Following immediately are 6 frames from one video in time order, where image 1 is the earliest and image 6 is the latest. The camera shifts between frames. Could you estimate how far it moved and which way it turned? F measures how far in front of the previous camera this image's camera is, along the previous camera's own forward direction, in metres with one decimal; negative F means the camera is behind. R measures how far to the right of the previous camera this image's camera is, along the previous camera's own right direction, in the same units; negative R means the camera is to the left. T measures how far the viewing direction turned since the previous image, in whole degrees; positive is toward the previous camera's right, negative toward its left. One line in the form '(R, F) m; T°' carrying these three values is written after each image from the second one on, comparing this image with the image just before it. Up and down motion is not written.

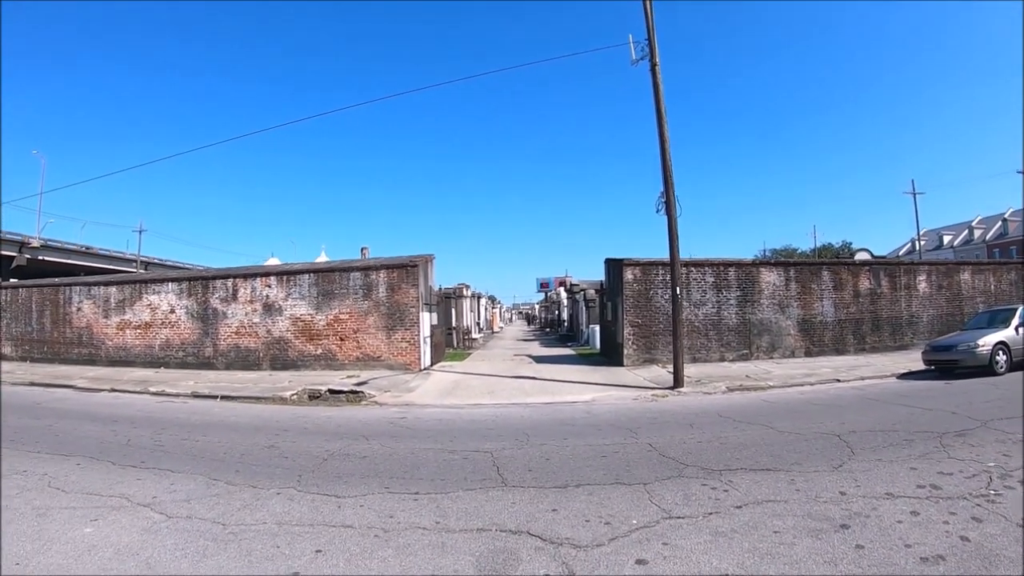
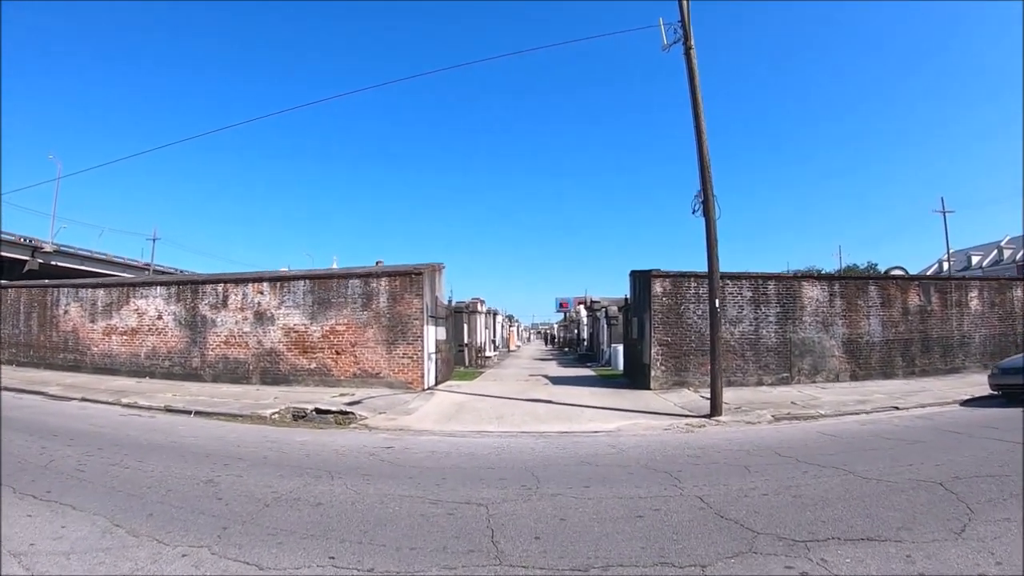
(+0.1, +1.7) m; -1°
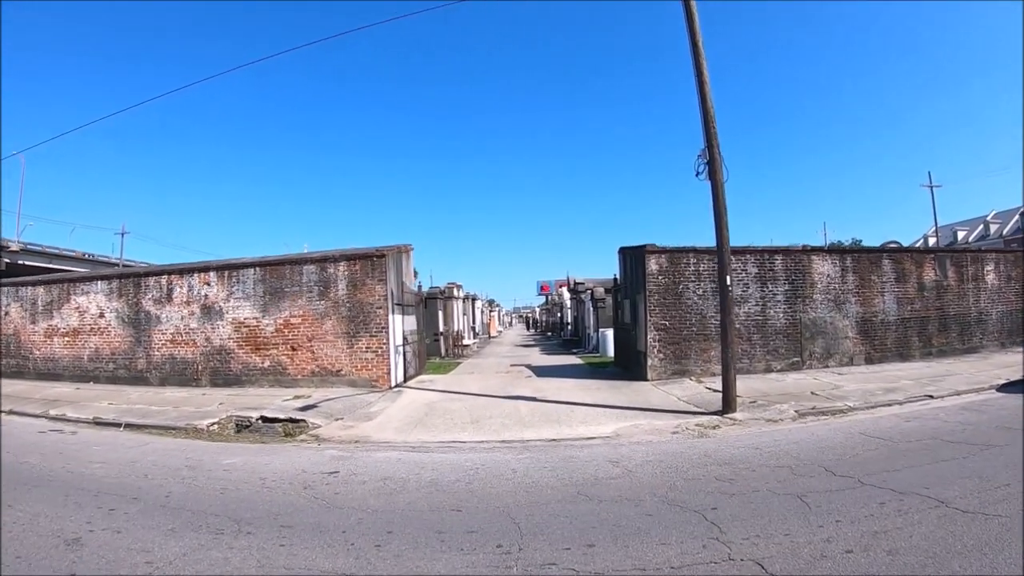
(+0.1, +1.8) m; +2°
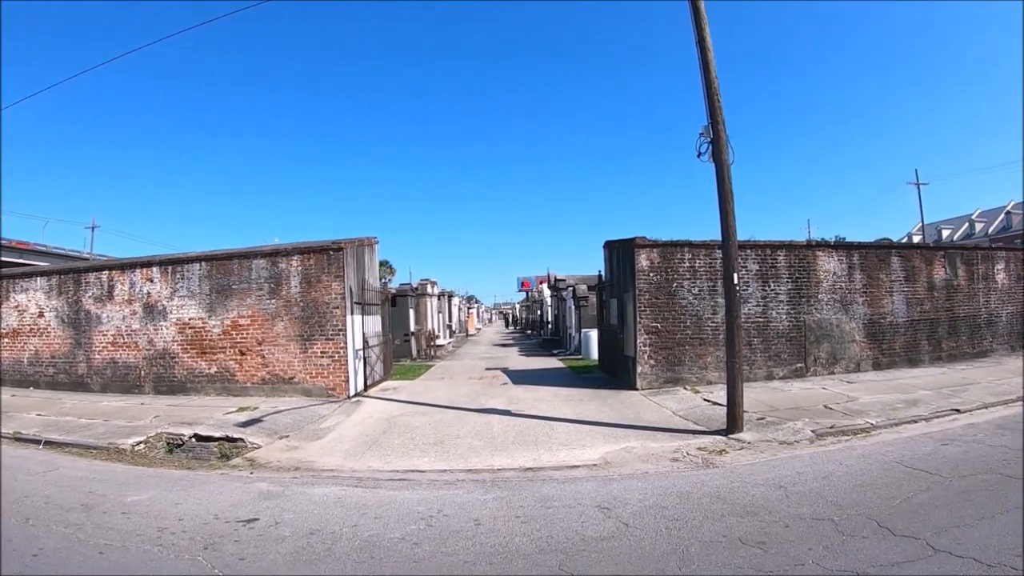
(+0.2, +1.4) m; +1°
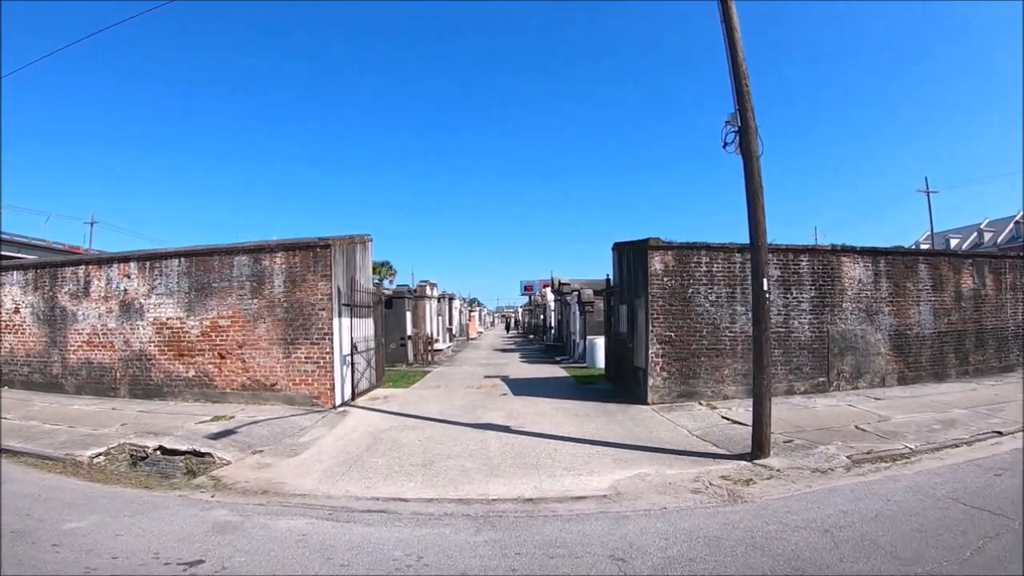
(0.0, +0.9) m; 0°
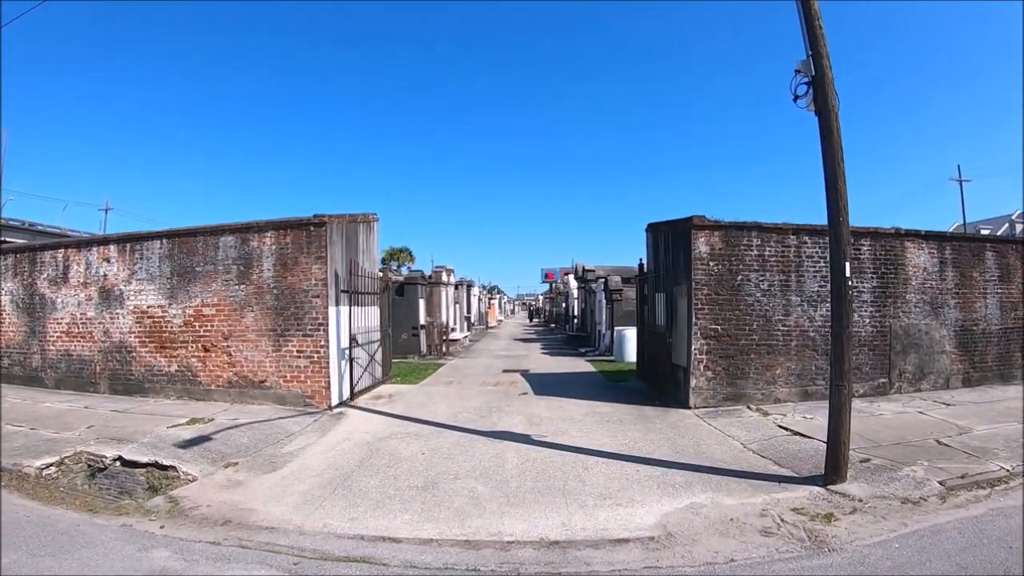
(-0.1, +1.4) m; -1°
